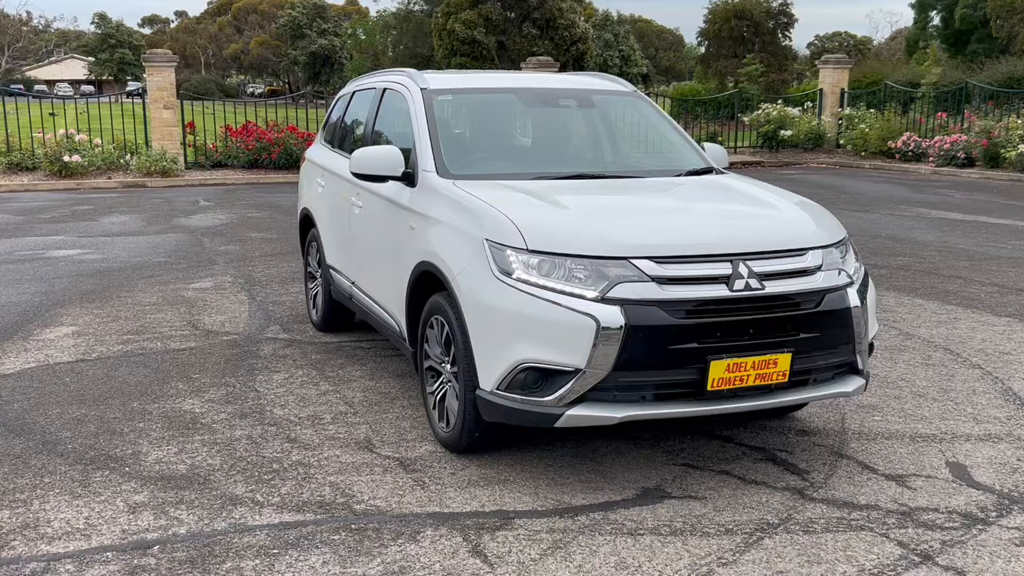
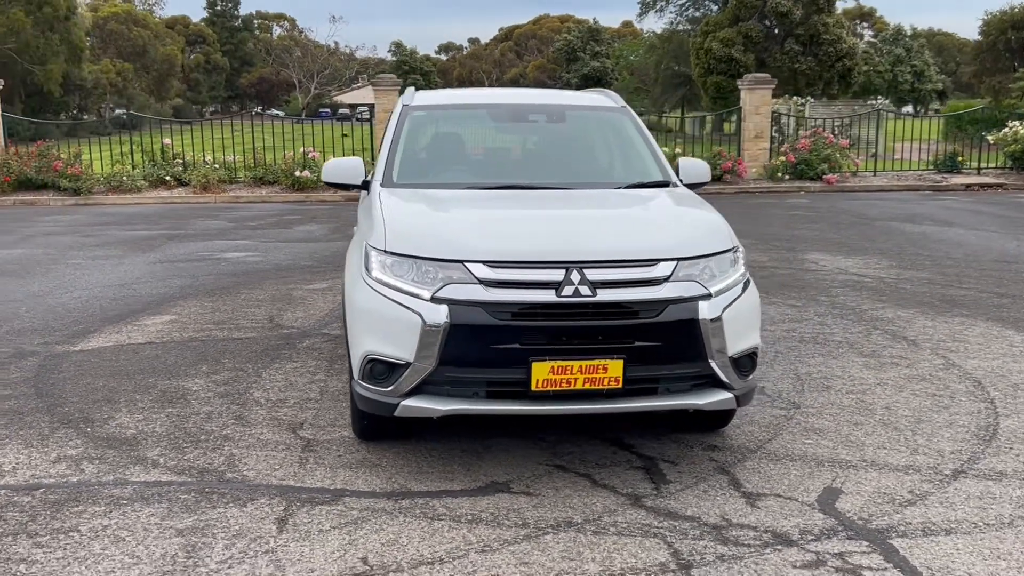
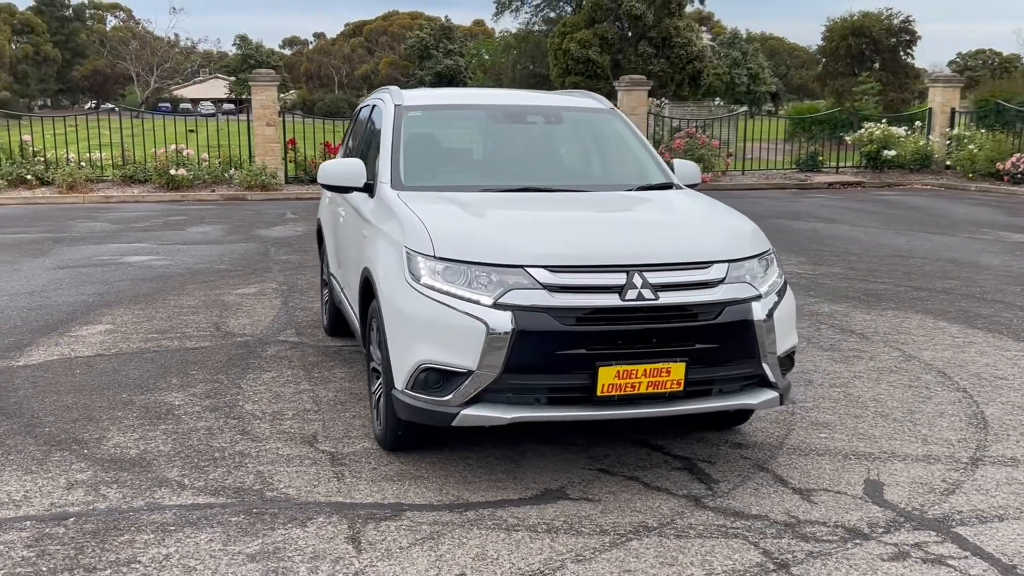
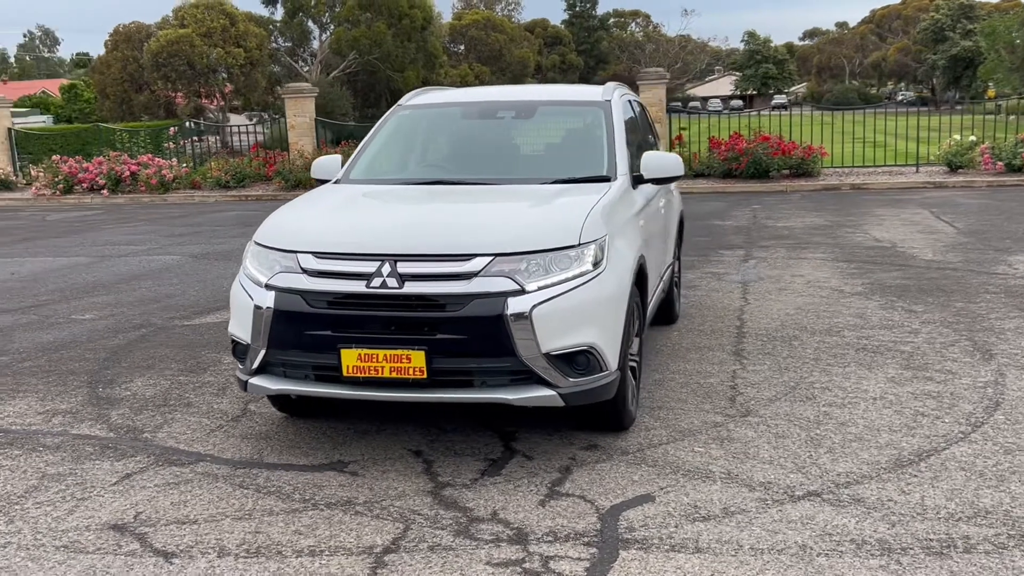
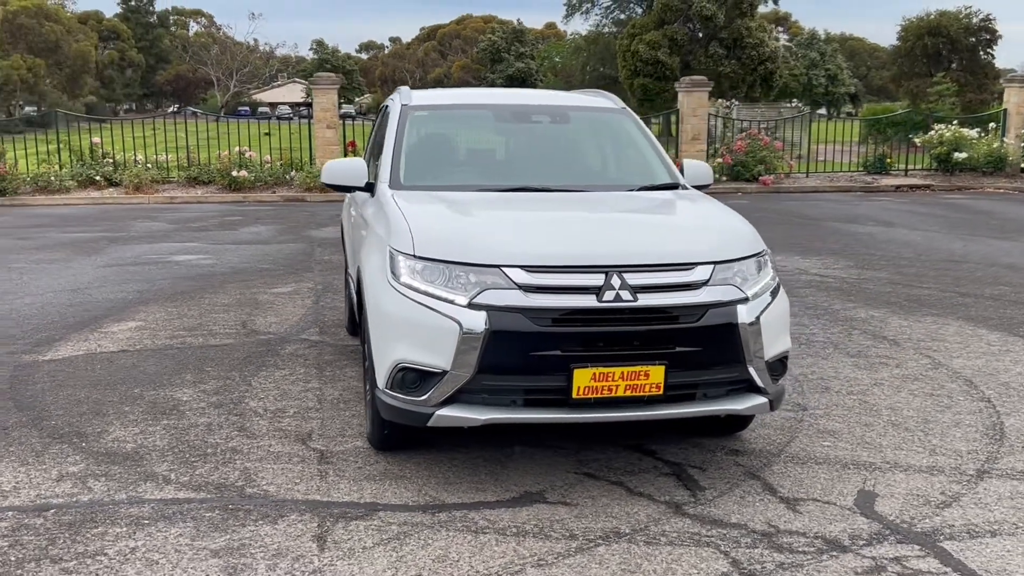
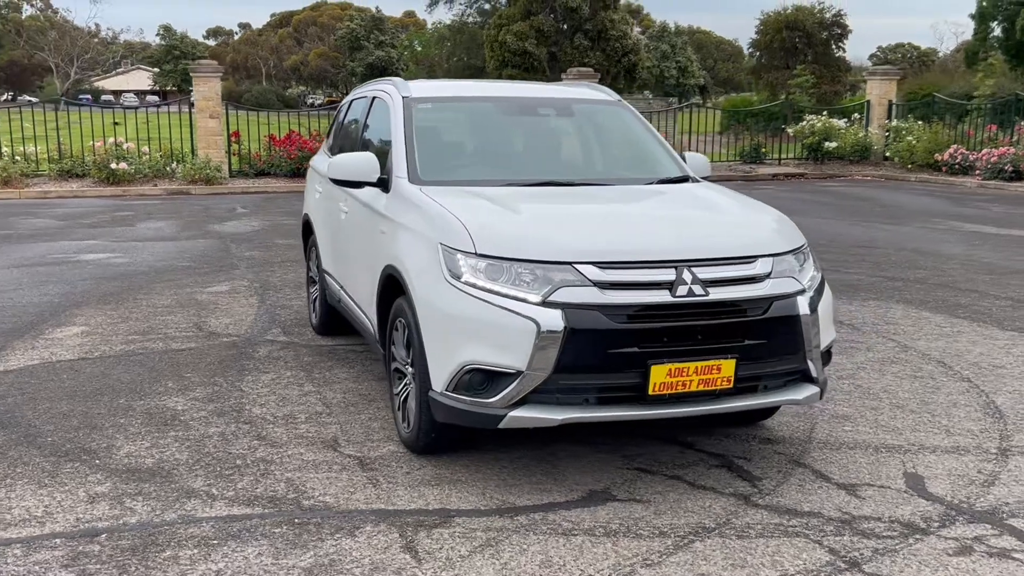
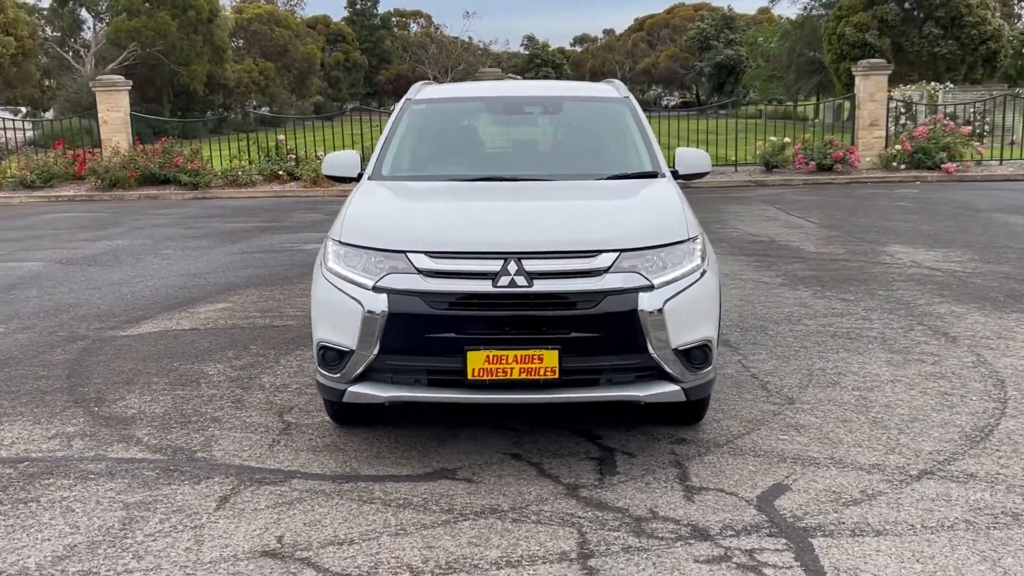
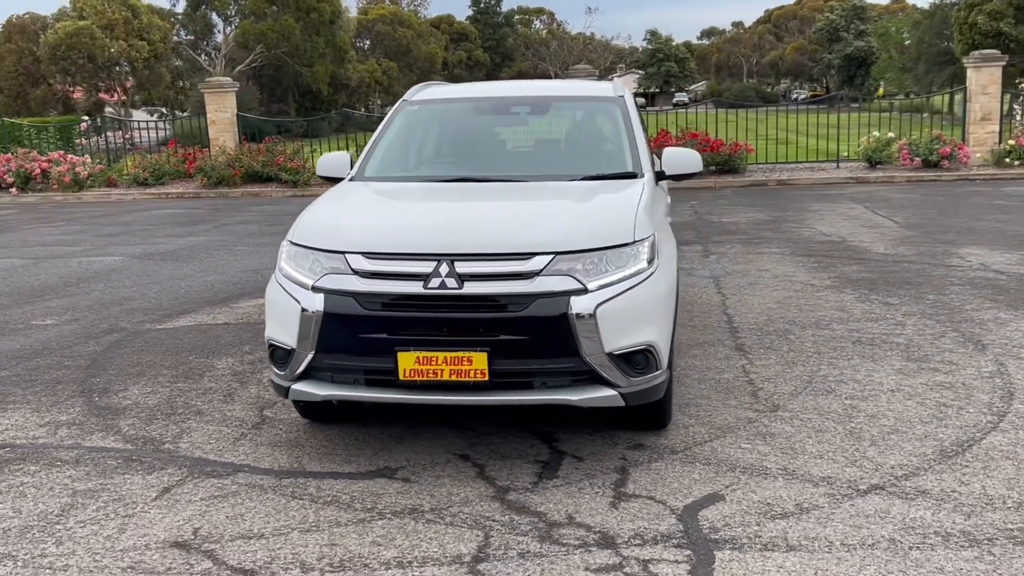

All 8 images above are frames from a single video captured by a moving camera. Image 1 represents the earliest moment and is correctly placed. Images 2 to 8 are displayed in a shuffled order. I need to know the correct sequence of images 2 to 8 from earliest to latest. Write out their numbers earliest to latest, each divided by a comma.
6, 3, 5, 2, 7, 8, 4
